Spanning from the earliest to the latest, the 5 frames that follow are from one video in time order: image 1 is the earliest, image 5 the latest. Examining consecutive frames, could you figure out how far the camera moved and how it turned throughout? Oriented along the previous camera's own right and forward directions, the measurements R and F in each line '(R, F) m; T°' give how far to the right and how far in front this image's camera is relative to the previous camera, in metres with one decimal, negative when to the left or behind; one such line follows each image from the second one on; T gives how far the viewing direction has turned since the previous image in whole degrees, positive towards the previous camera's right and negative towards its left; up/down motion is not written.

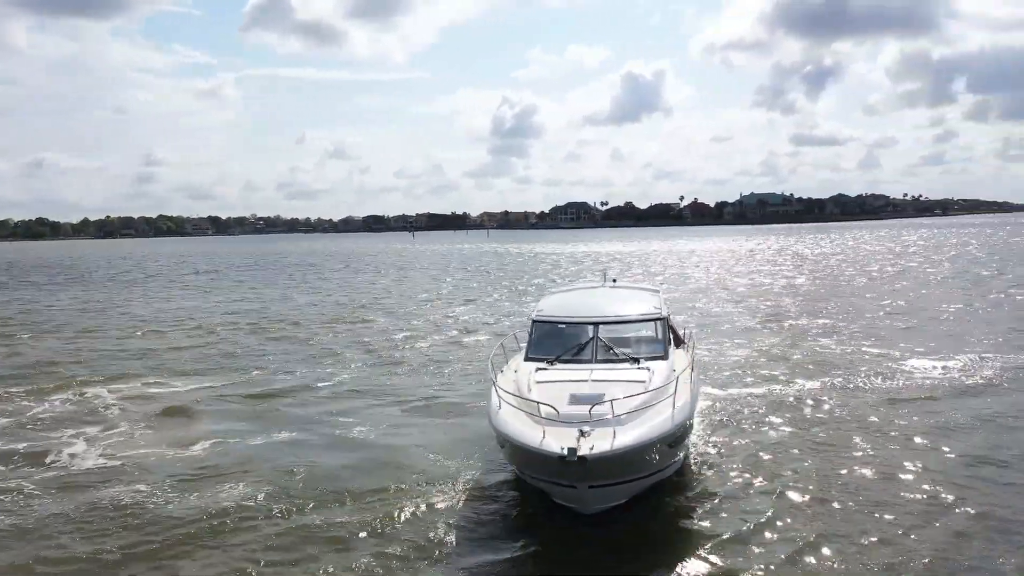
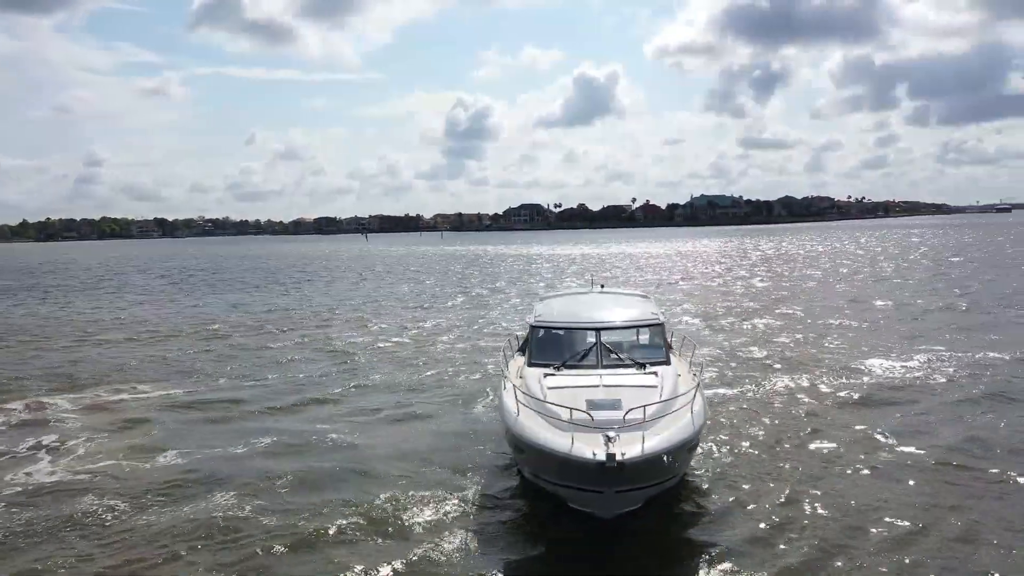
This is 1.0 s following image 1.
(-0.7, 0.0) m; +3°
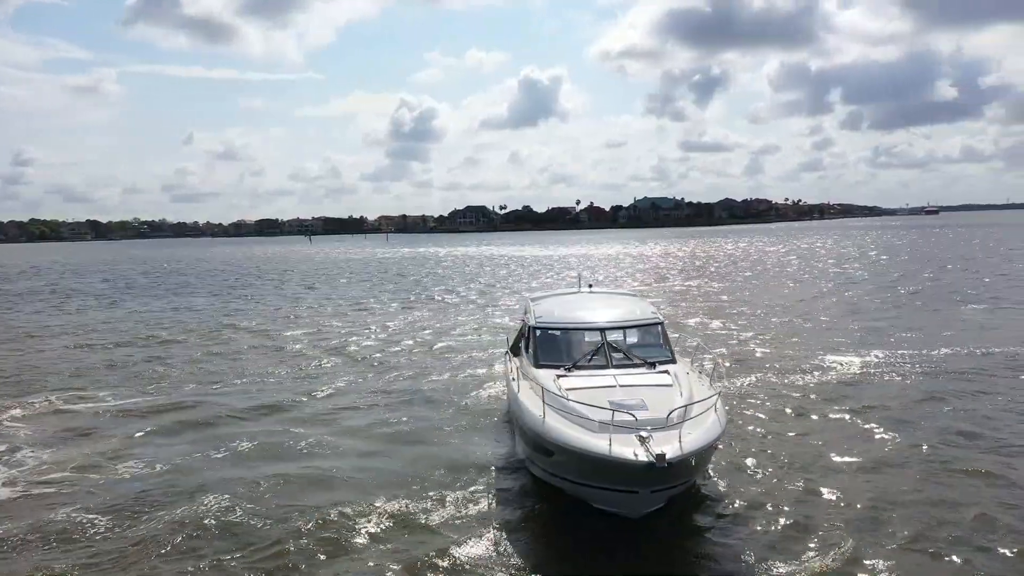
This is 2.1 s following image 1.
(-0.9, +0.1) m; +4°
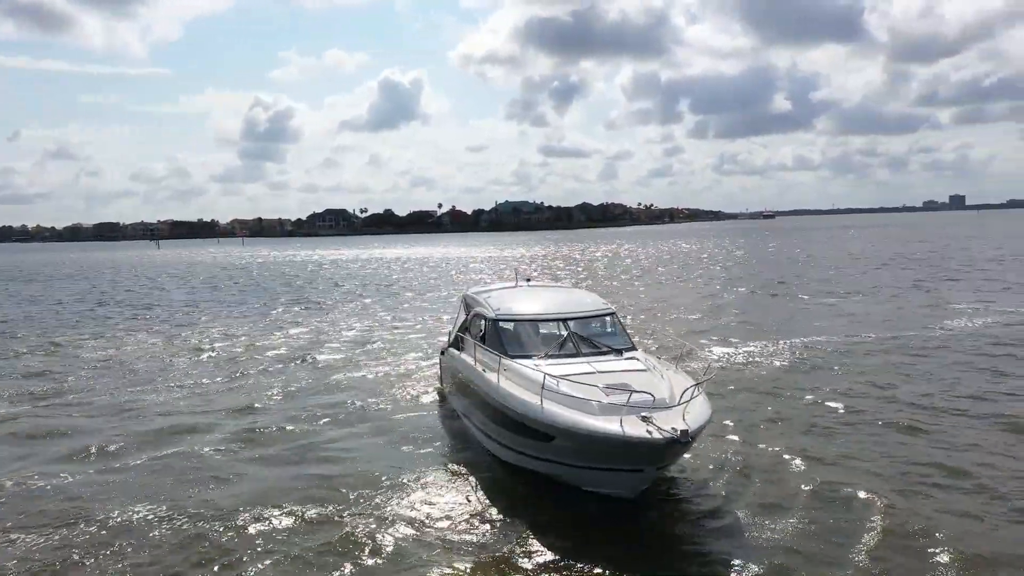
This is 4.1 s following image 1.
(-1.4, +0.1) m; +10°
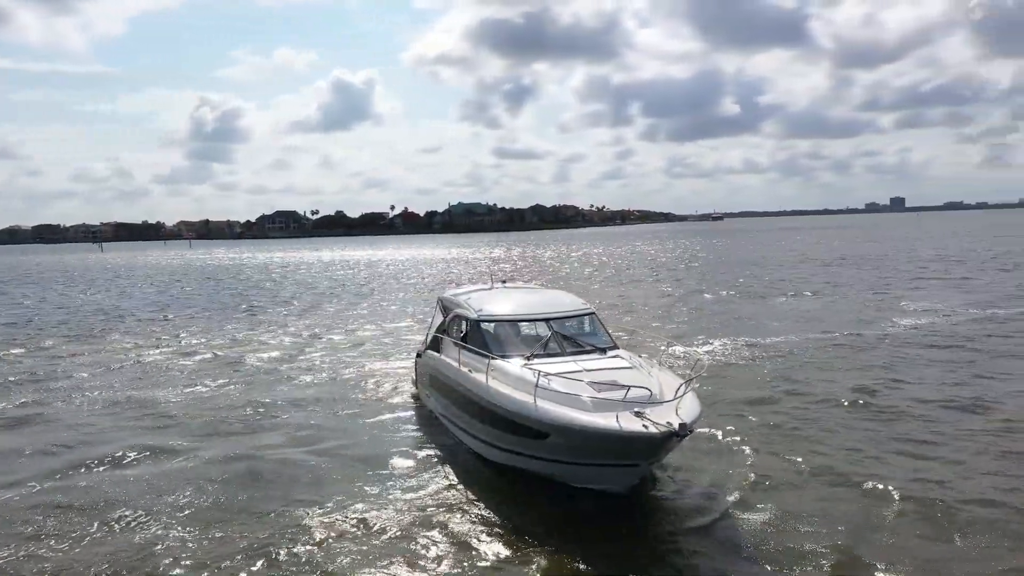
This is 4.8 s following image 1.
(-0.4, -0.1) m; +3°
